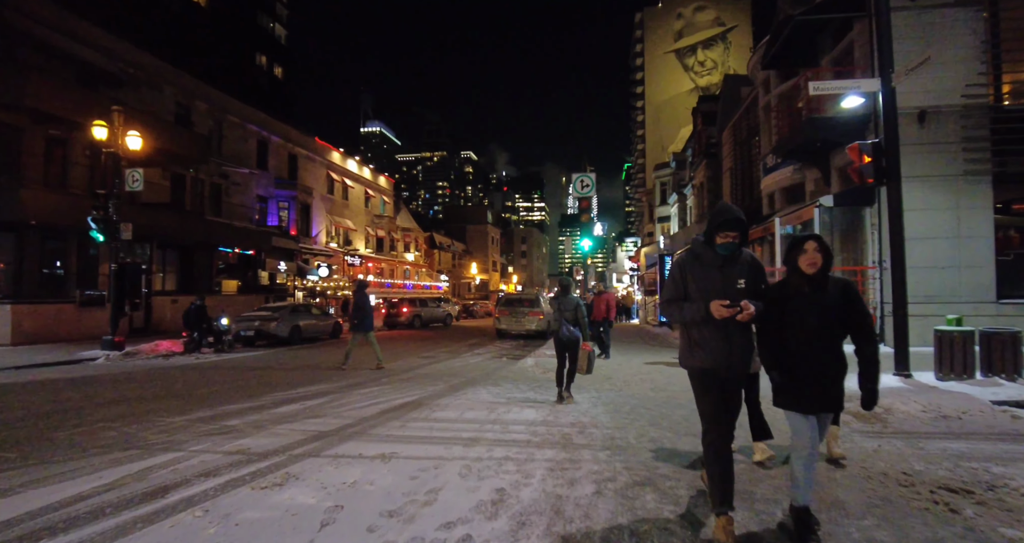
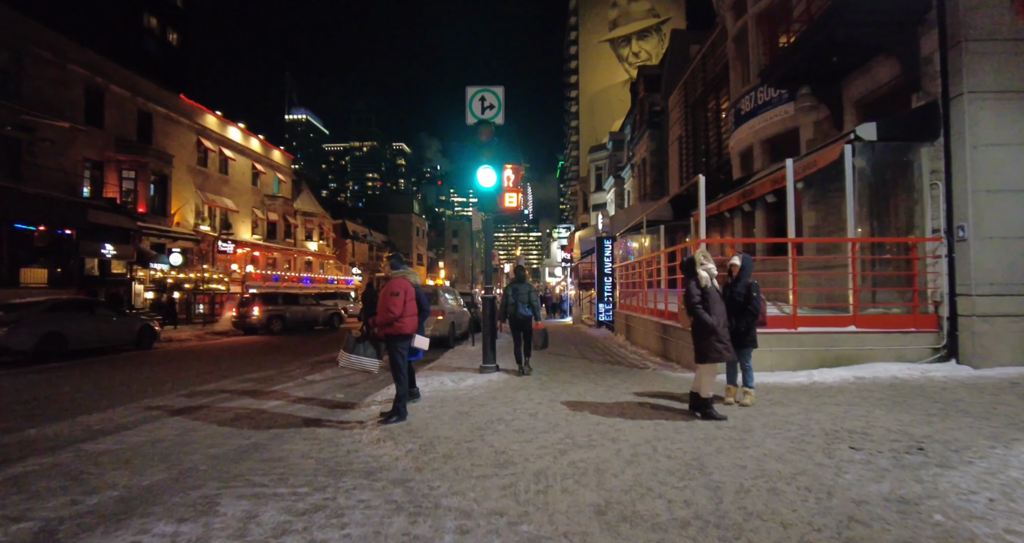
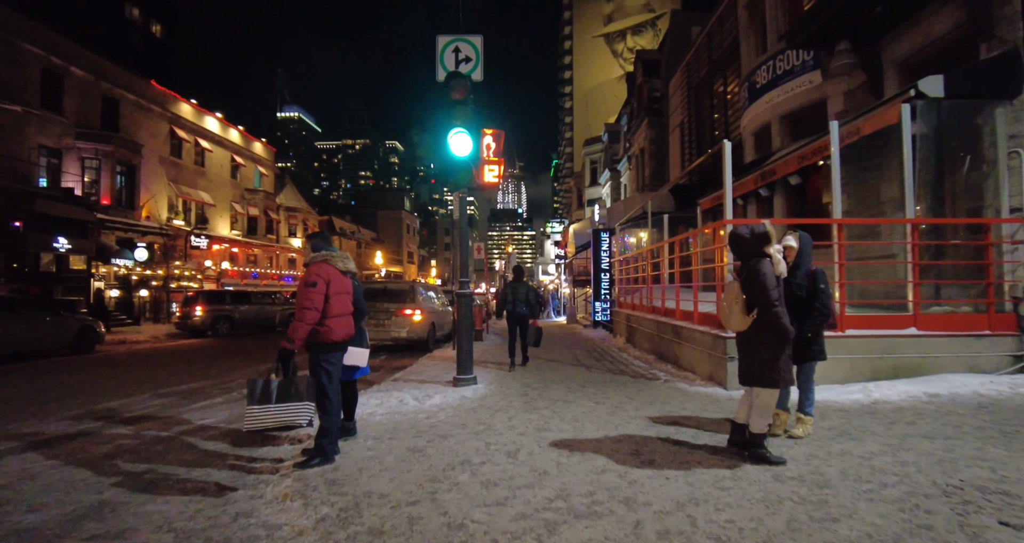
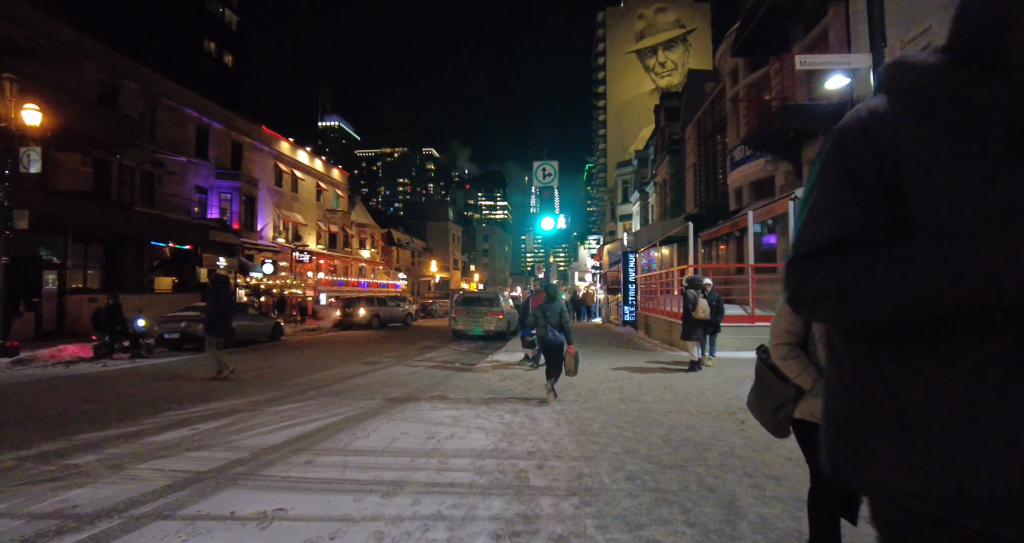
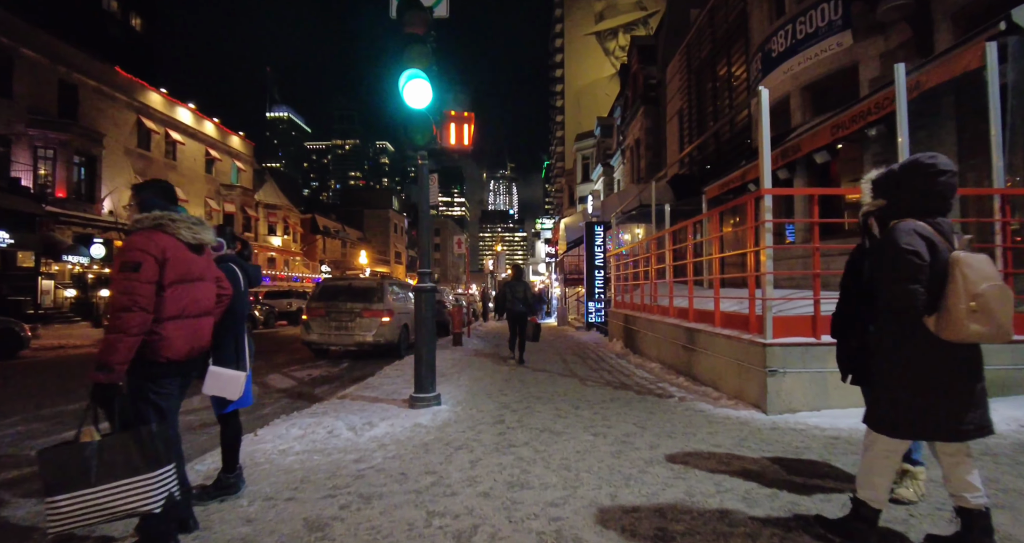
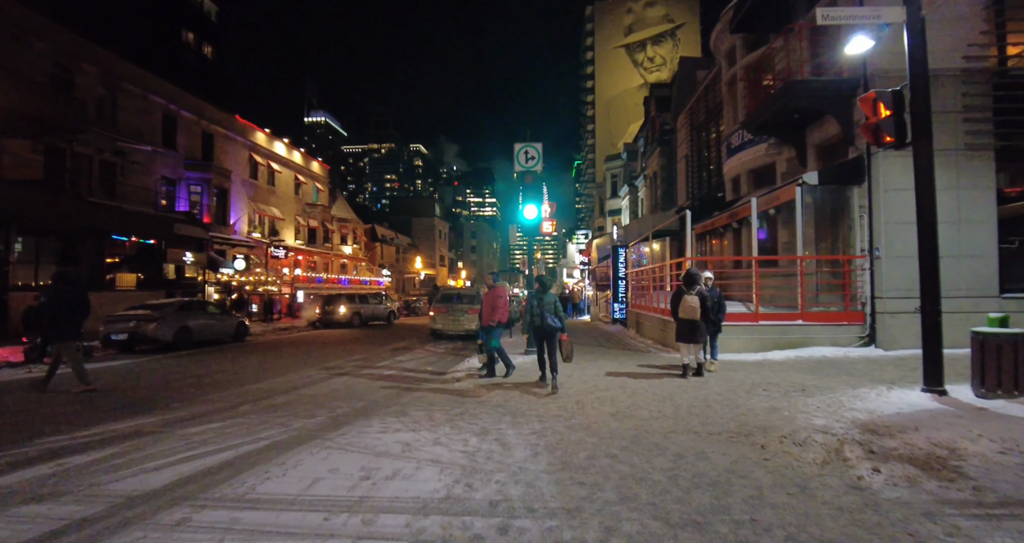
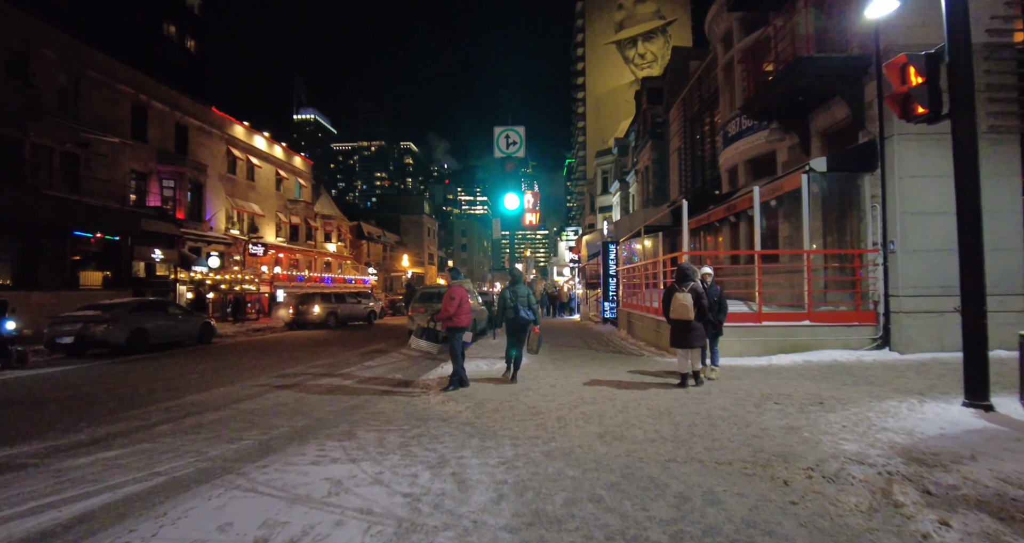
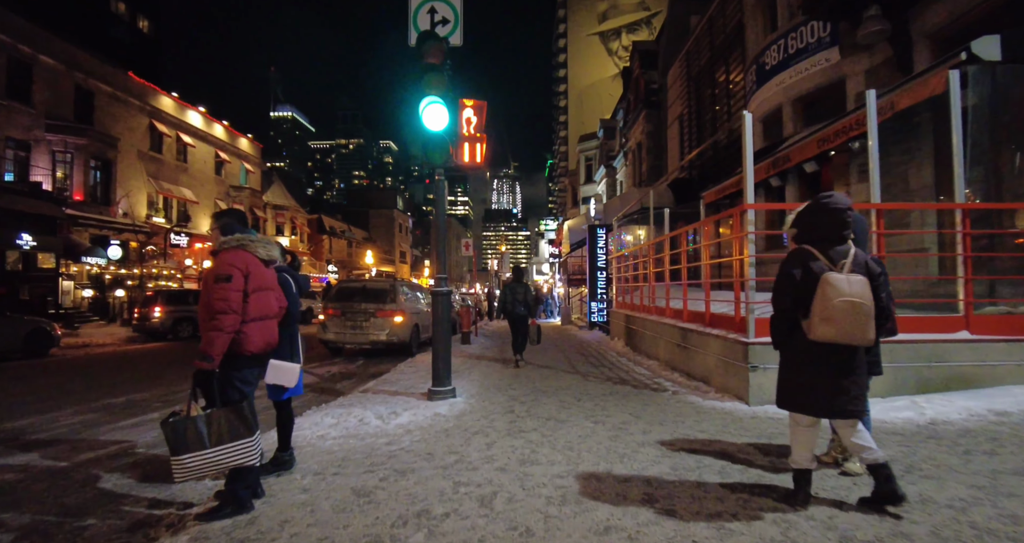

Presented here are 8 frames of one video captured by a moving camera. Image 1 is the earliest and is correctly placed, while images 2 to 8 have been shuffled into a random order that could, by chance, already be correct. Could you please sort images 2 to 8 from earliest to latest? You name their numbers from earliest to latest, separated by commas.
4, 6, 7, 2, 3, 8, 5
